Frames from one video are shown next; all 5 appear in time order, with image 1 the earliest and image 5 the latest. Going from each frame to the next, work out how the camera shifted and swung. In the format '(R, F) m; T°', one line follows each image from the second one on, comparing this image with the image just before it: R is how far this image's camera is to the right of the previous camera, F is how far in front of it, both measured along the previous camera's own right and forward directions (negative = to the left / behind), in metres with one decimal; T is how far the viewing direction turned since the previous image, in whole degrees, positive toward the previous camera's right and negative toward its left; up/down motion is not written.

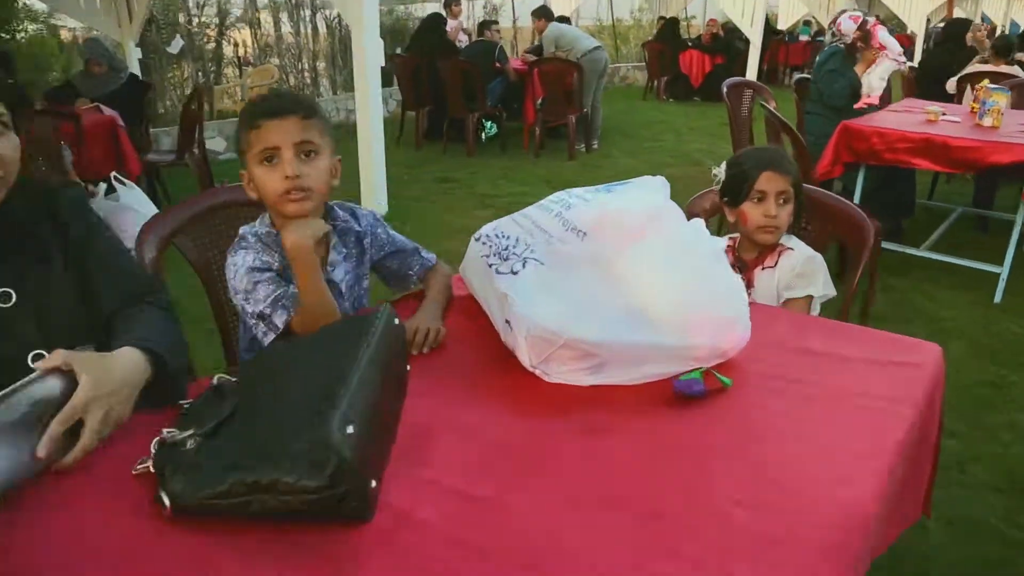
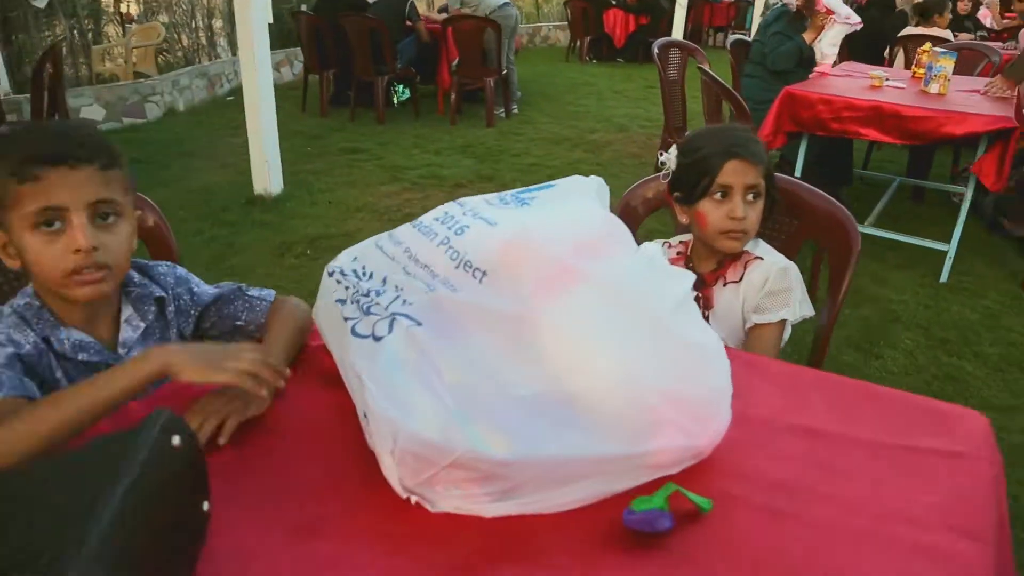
(+0.1, +0.4) m; +5°
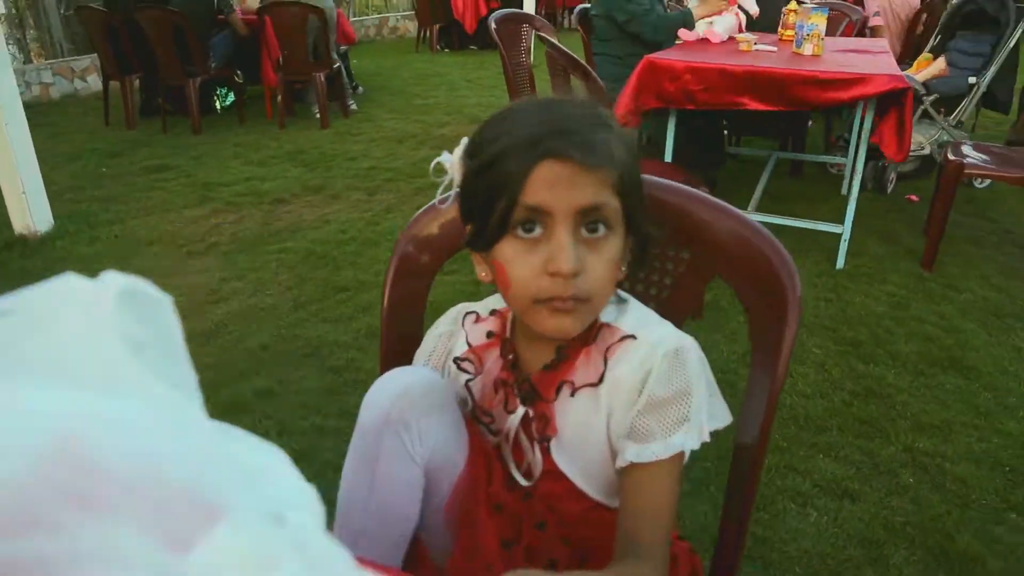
(+0.2, +0.6) m; +8°
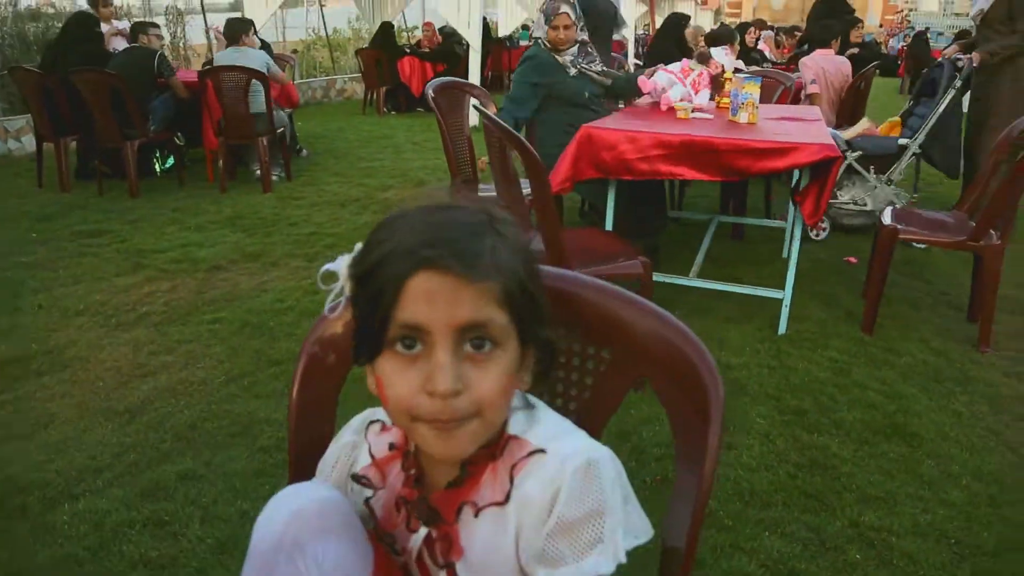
(+0.1, +0.1) m; +3°
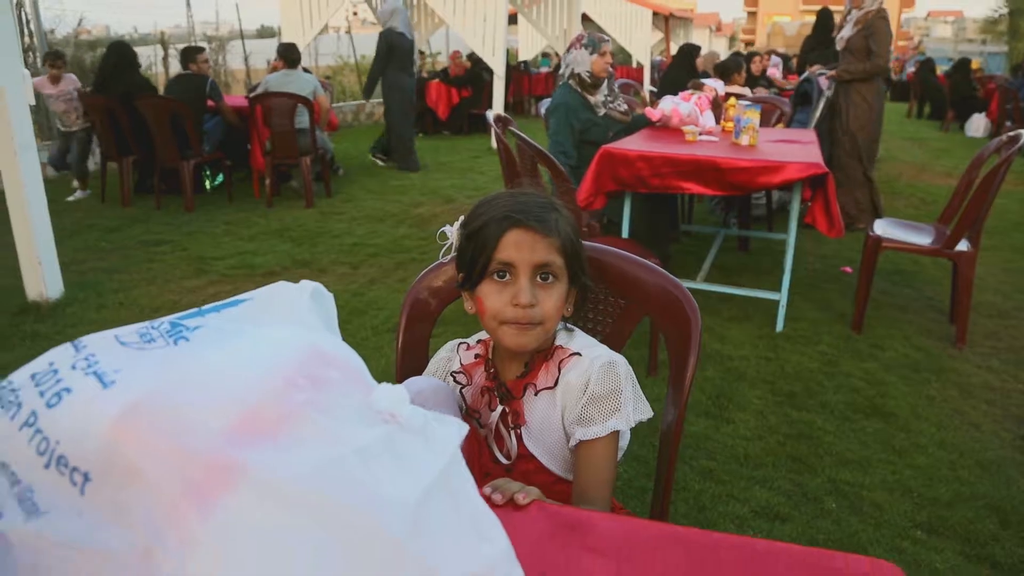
(-0.1, -0.4) m; -1°
